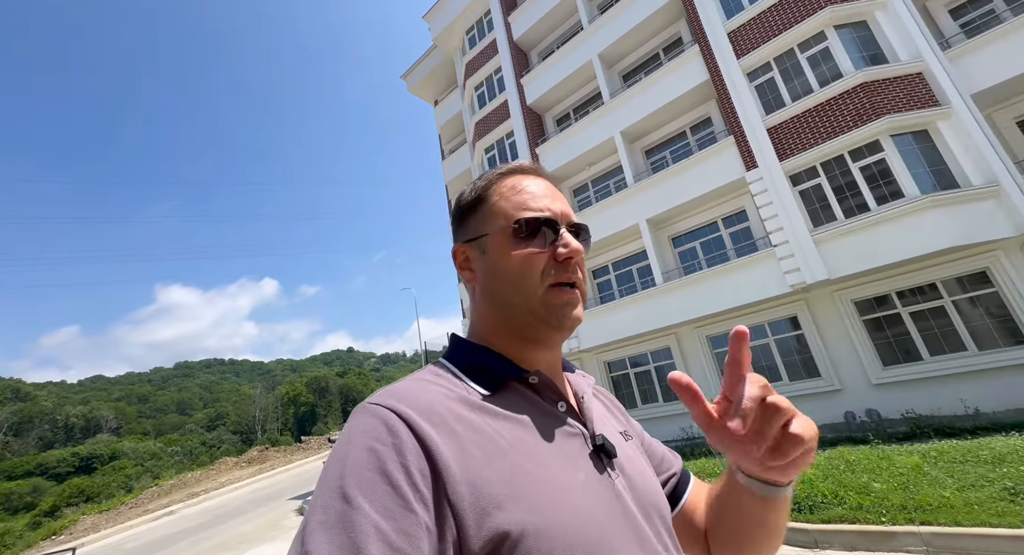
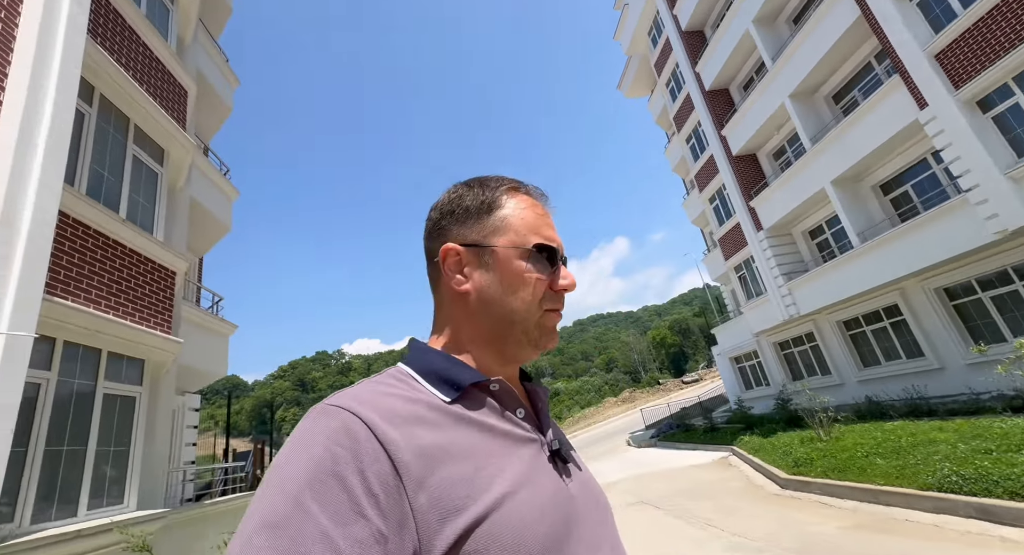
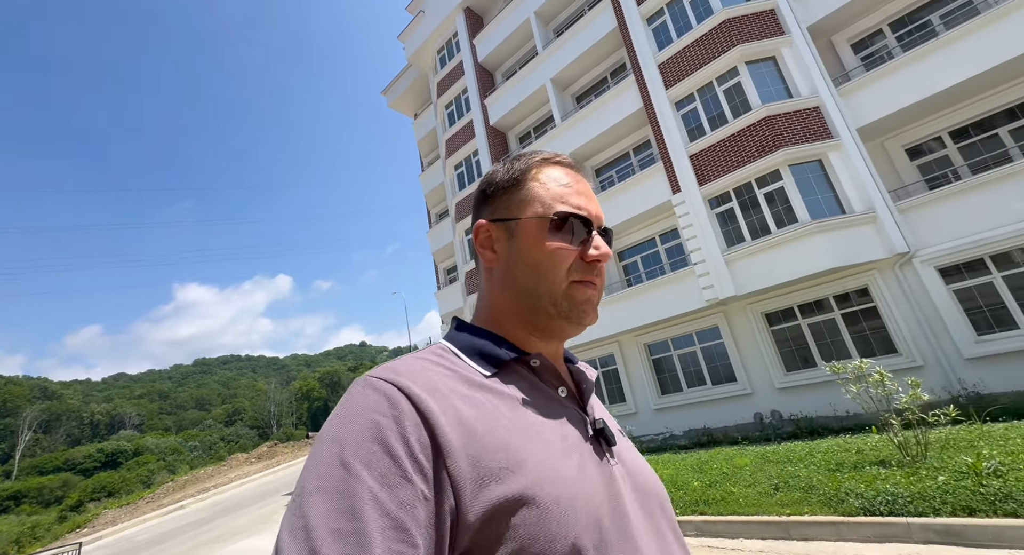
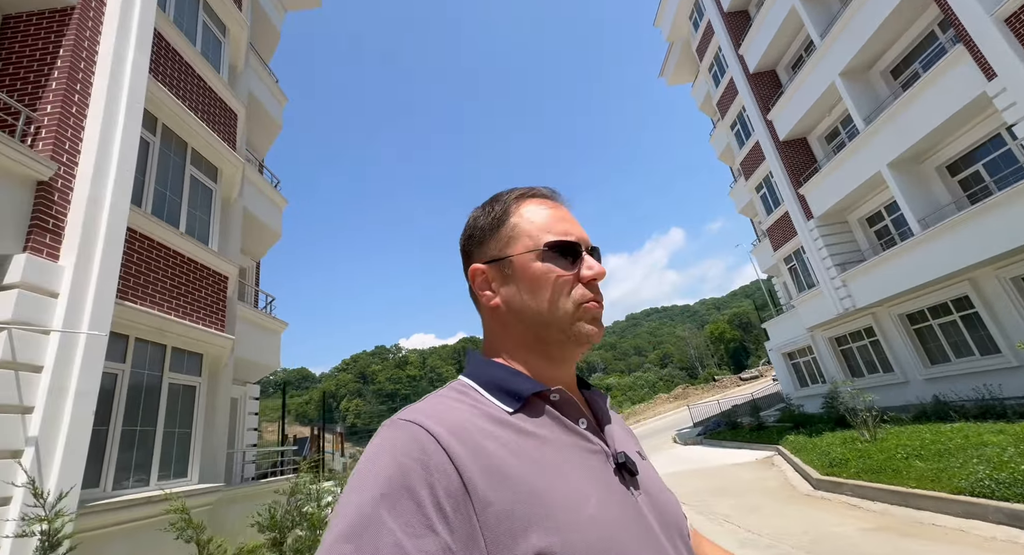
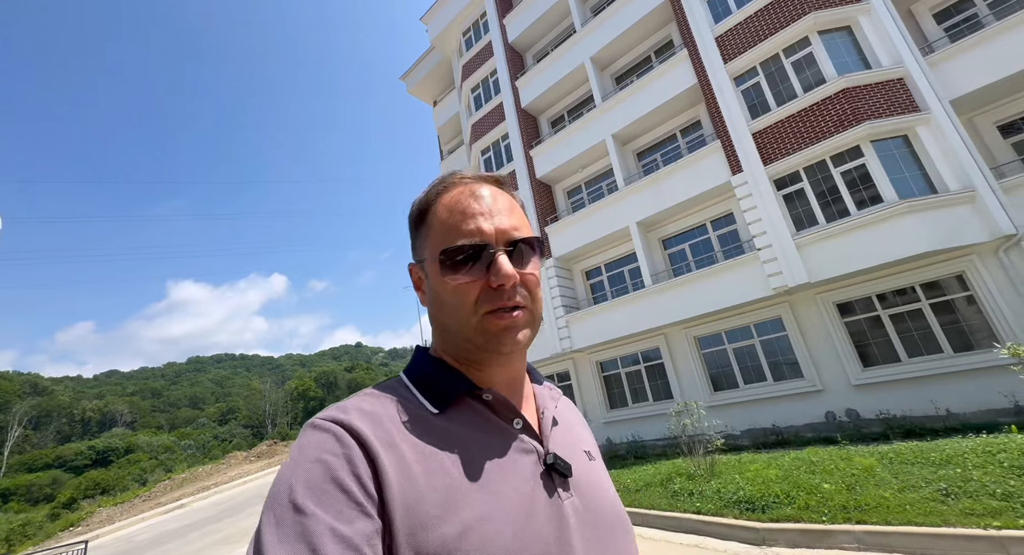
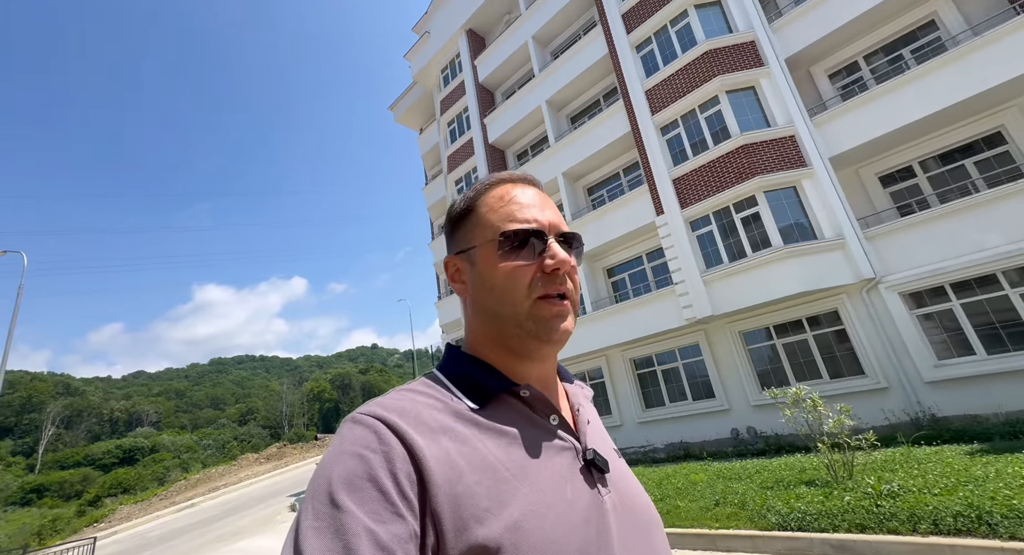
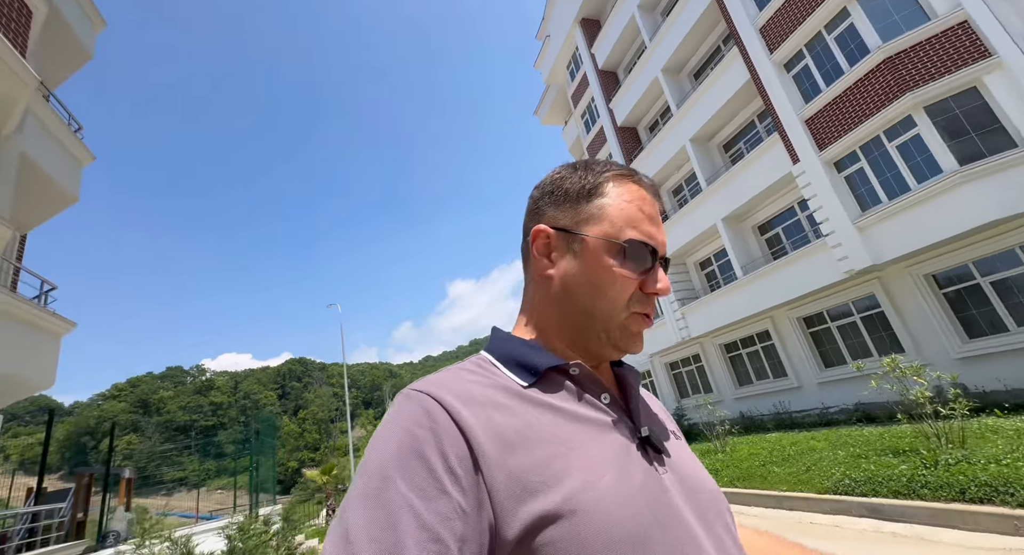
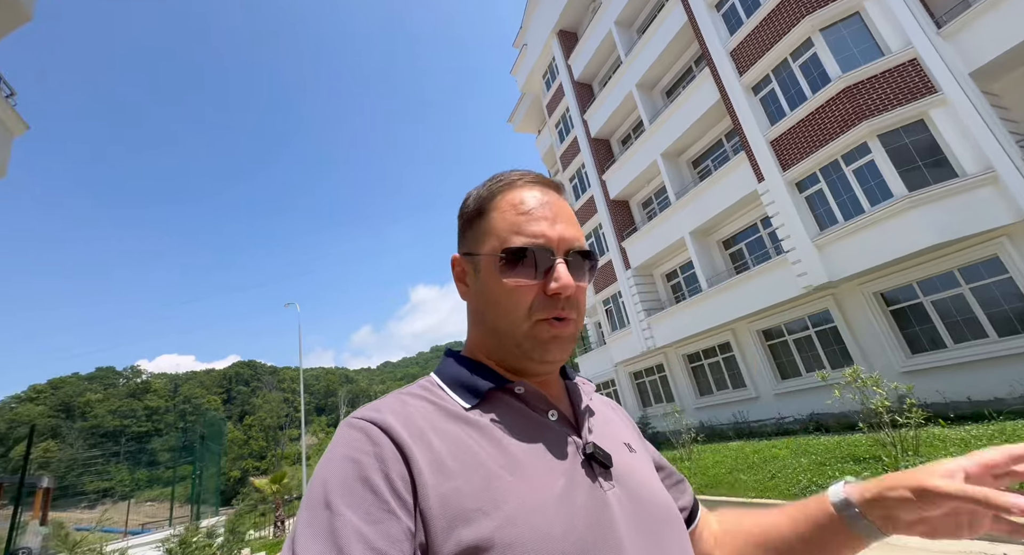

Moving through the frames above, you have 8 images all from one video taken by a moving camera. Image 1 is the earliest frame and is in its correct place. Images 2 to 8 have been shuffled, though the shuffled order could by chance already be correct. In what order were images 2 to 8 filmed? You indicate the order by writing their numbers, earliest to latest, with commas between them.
5, 3, 6, 8, 7, 2, 4
